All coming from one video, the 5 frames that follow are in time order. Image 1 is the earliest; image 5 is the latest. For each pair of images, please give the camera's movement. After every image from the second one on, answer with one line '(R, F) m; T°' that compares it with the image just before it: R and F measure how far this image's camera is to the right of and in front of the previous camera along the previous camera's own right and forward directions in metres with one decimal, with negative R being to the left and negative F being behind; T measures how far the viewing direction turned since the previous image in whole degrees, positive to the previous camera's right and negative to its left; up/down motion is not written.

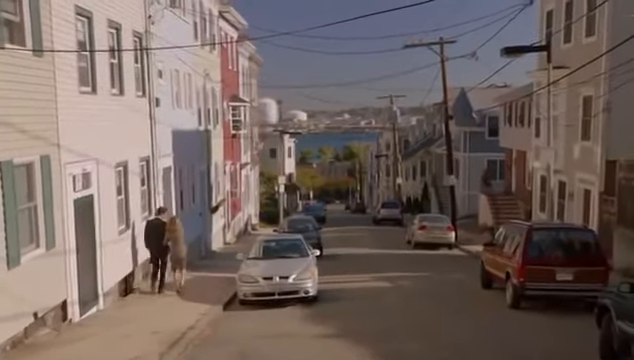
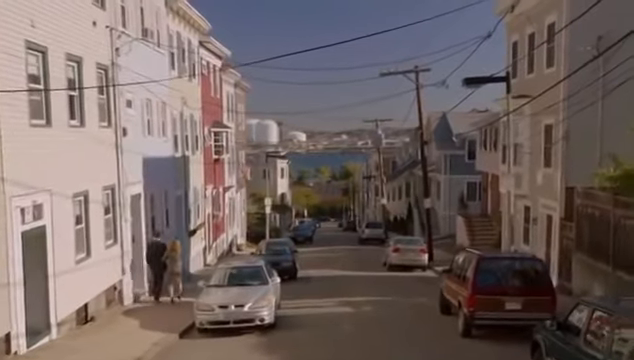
(+1.1, -0.5) m; 0°
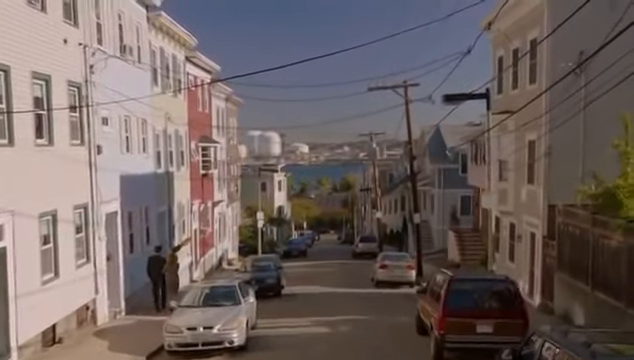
(+0.8, +0.2) m; 0°
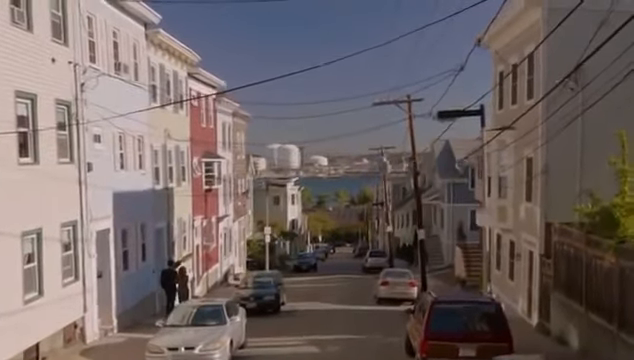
(+0.9, +0.2) m; -2°
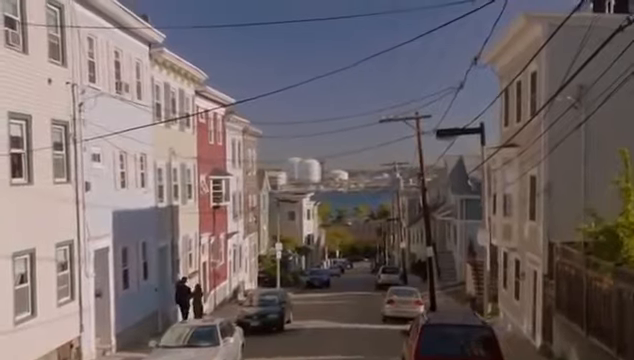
(+0.7, +0.2) m; -2°
